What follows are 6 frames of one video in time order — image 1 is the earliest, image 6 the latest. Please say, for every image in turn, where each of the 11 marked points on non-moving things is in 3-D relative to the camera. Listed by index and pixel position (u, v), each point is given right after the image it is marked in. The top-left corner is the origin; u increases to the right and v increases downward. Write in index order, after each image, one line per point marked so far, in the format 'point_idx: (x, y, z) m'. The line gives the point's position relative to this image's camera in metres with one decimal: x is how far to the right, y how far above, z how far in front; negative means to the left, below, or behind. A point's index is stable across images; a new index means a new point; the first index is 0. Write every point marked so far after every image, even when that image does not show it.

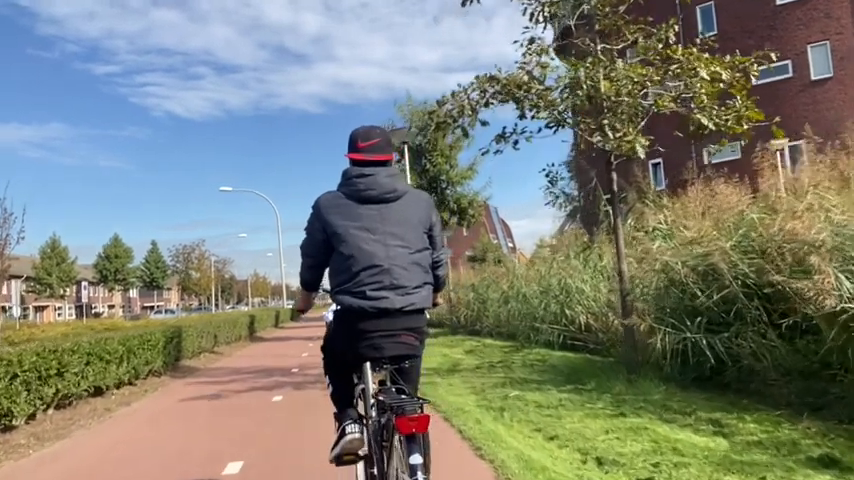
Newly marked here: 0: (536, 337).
0: (+2.7, -2.4, +14.9) m
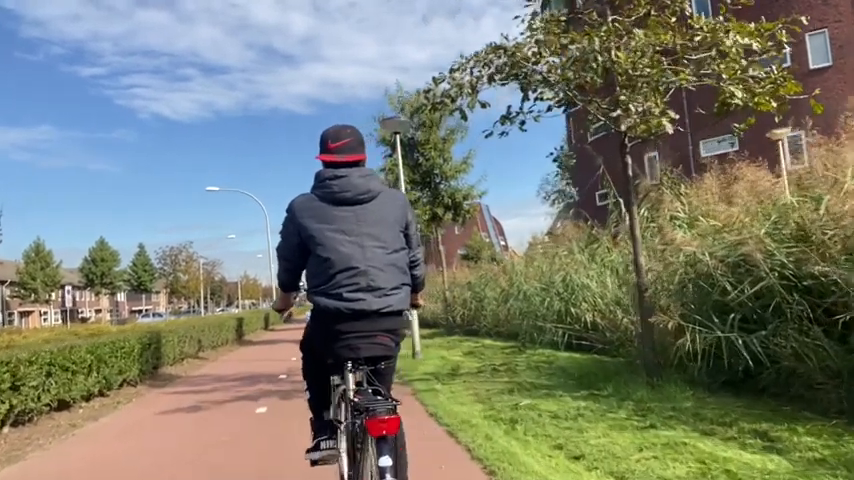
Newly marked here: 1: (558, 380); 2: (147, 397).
0: (+2.6, -2.3, +14.1) m
1: (+2.0, -2.1, +9.1) m
2: (-5.2, -2.9, +11.3) m
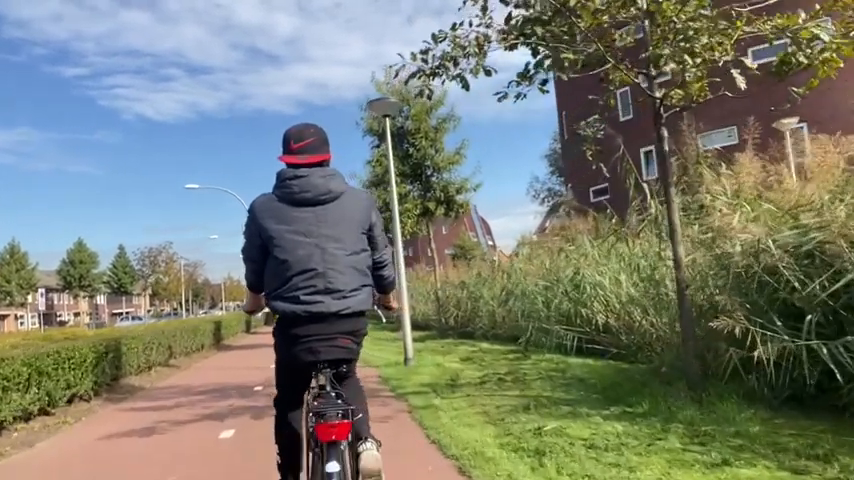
0: (+2.5, -2.1, +12.8) m
1: (+2.0, -2.0, +7.8) m
2: (-5.3, -2.8, +9.8) m
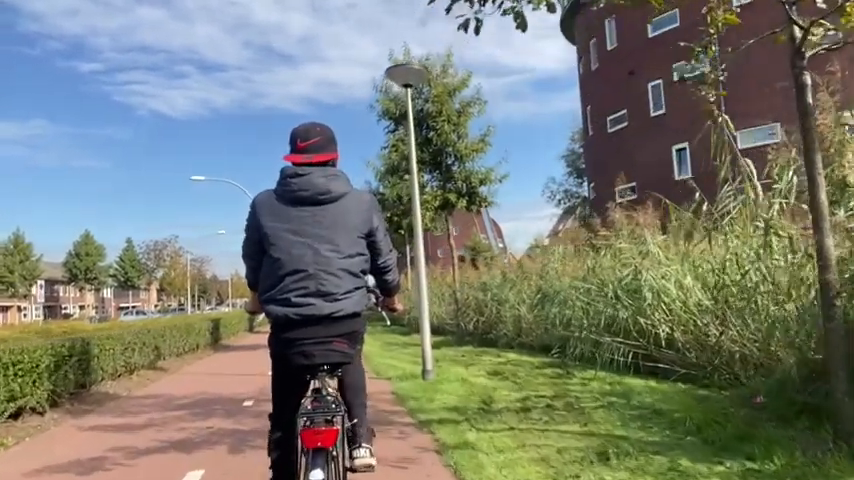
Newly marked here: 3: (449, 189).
0: (+2.9, -2.1, +10.8) m
1: (+2.3, -1.9, +5.8) m
2: (-5.0, -2.5, +7.9) m
3: (+0.7, +1.5, +17.8) m
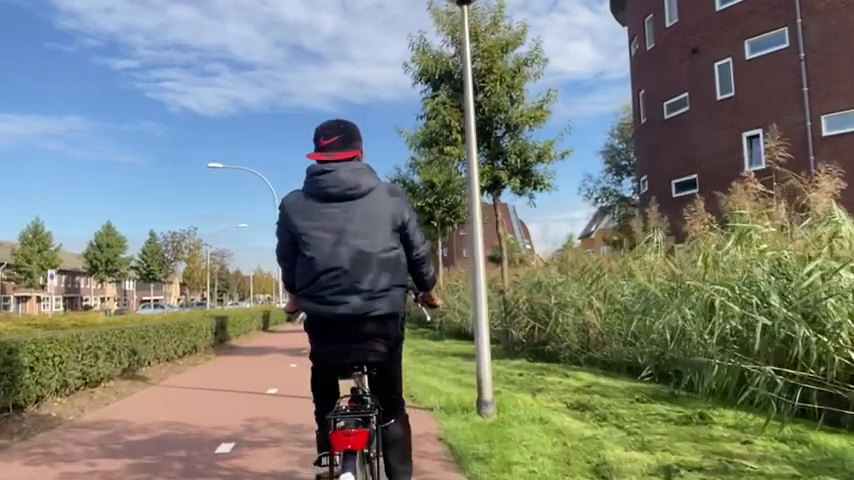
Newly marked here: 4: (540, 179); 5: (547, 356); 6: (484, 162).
0: (+3.6, -1.8, +7.5) m
1: (+2.8, -1.6, +2.5) m
2: (-4.4, -2.1, +4.9) m
3: (+1.7, +1.8, +14.6) m
4: (+2.7, +1.5, +14.7) m
5: (+2.7, -2.6, +13.7) m
6: (+1.4, +1.9, +14.6) m
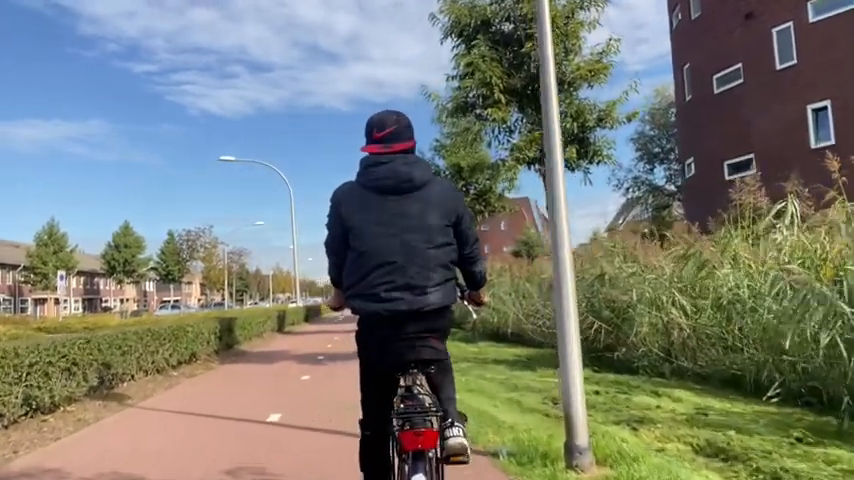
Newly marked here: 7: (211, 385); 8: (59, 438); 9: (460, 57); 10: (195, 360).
0: (+4.2, -1.5, +4.9) m
1: (+3.2, -1.3, 0.0) m
2: (-3.9, -1.9, +2.6) m
3: (+2.4, +2.1, +12.0) m
4: (+3.5, +1.9, +12.1) m
5: (+3.4, -2.3, +11.2) m
6: (+2.1, +2.2, +12.0) m
7: (-4.2, -2.9, +11.9) m
8: (-4.3, -2.3, +7.2) m
9: (+0.7, +3.7, +12.3) m
10: (-5.7, -3.0, +15.0) m
